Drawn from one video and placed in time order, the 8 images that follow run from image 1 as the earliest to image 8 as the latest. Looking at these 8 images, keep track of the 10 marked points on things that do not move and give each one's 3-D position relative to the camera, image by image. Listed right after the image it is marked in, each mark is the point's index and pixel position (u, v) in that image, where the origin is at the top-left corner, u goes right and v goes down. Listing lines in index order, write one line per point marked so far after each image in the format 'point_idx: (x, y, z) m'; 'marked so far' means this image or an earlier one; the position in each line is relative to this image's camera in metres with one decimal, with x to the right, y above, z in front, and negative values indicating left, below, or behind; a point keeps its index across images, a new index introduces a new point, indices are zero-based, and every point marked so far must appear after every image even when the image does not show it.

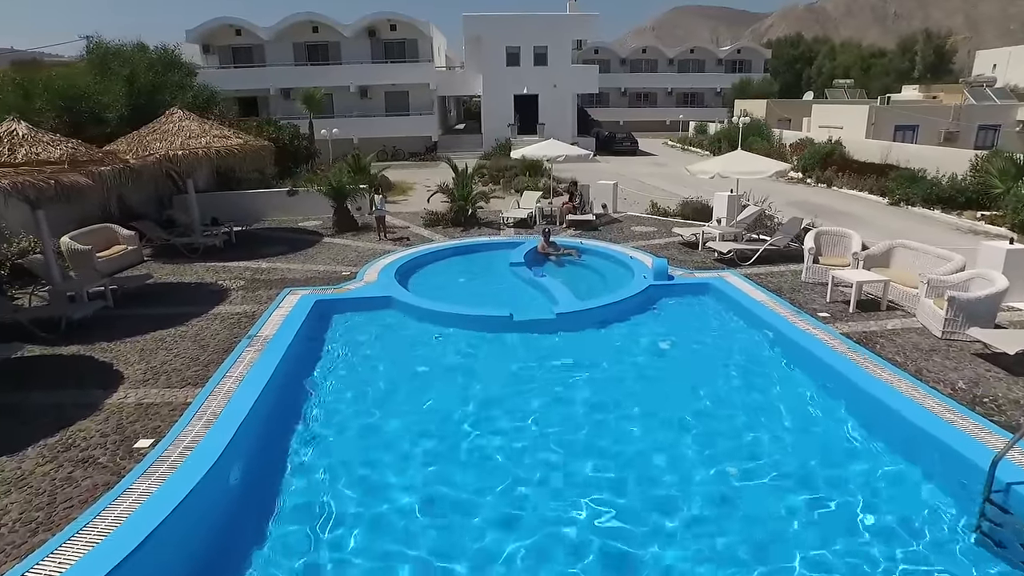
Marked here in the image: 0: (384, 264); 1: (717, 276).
0: (-3.3, +0.5, +13.5) m
1: (+4.8, +0.2, +12.3) m
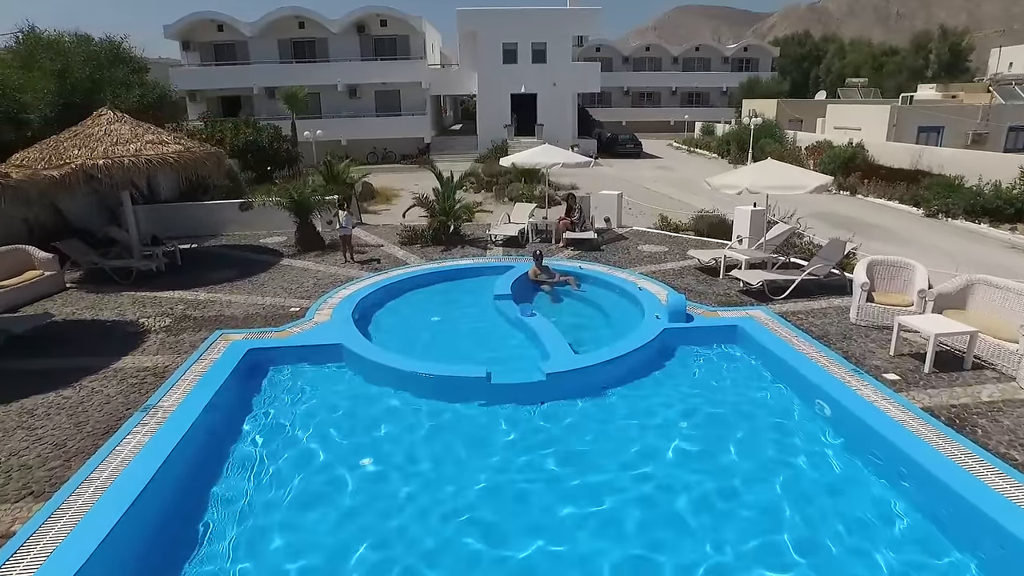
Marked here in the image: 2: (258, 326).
0: (-3.6, -0.2, +11.3) m
1: (+4.4, -0.5, +10.0) m
2: (-4.9, -0.7, +10.1) m
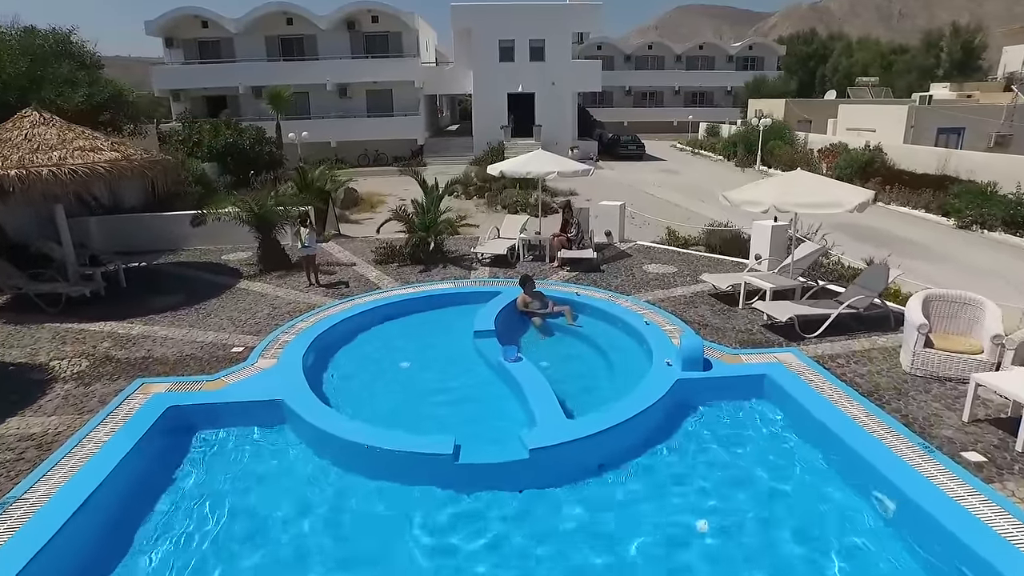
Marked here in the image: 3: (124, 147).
0: (-3.9, -0.9, +9.6) m
1: (+4.1, -1.2, +8.3) m
2: (-5.2, -1.3, +8.5) m
3: (-9.0, +3.3, +12.2) m
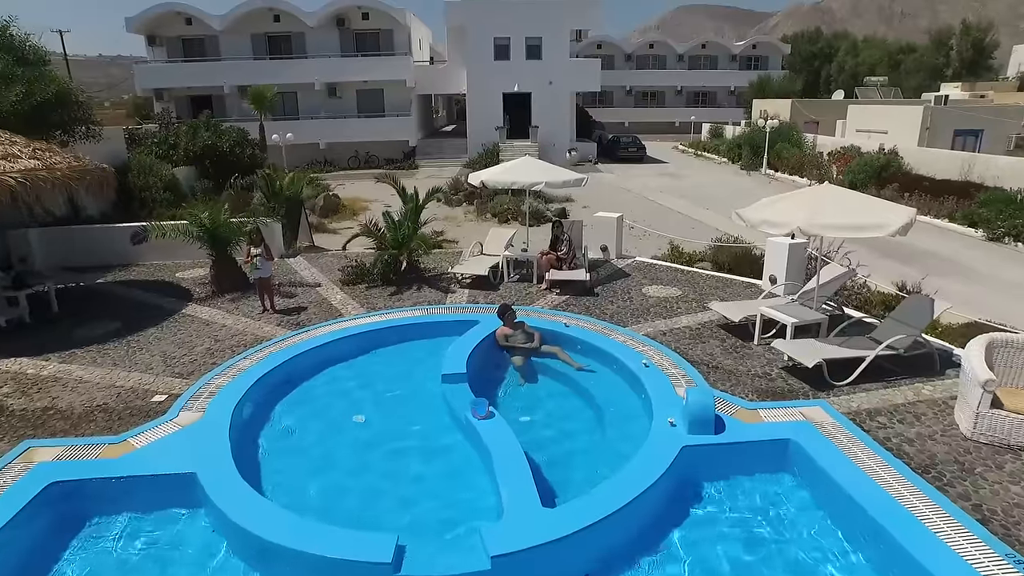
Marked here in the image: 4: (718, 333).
0: (-4.3, -1.4, +8.1) m
1: (+3.8, -1.7, +6.8) m
2: (-5.5, -1.9, +7.0) m
3: (-9.4, +2.7, +10.7) m
4: (+3.7, -0.8, +9.4) m
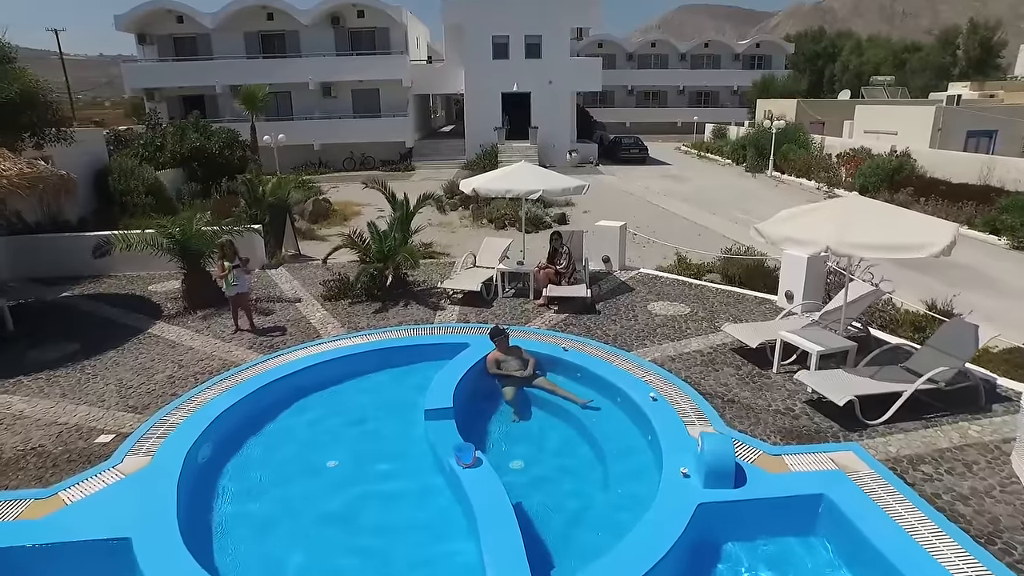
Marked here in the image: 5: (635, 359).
0: (-4.4, -1.7, +7.2) m
1: (+3.6, -2.1, +6.0) m
2: (-5.7, -2.2, +6.1) m
3: (-9.5, +2.4, +9.8) m
4: (+3.6, -1.1, +8.5) m
5: (+2.0, -1.1, +8.5) m
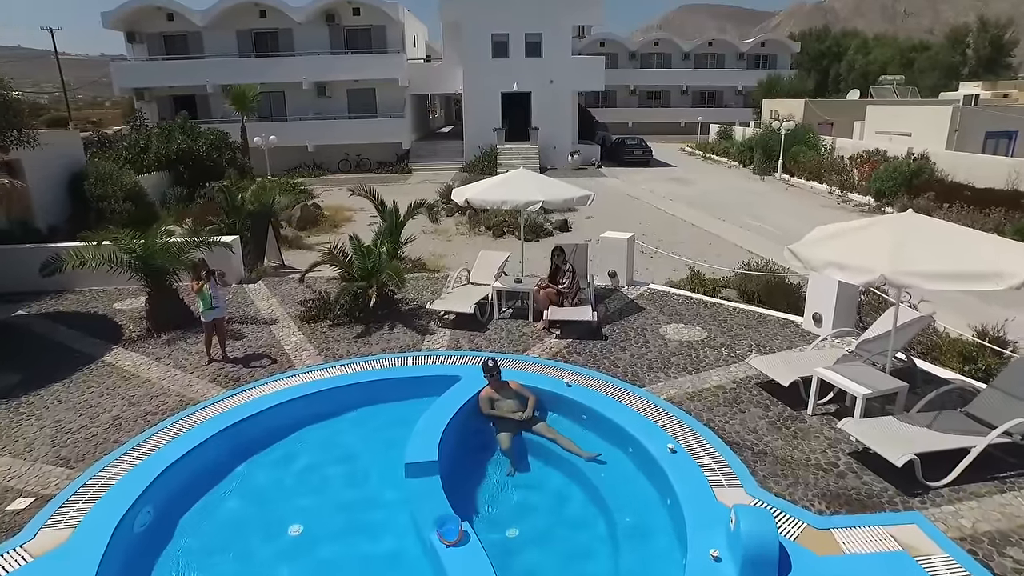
0: (-4.4, -2.1, +6.2) m
1: (+3.6, -2.4, +4.9) m
2: (-5.7, -2.6, +5.1) m
3: (-9.6, +2.0, +8.8) m
4: (+3.5, -1.5, +7.5) m
5: (+1.9, -1.5, +7.4) m
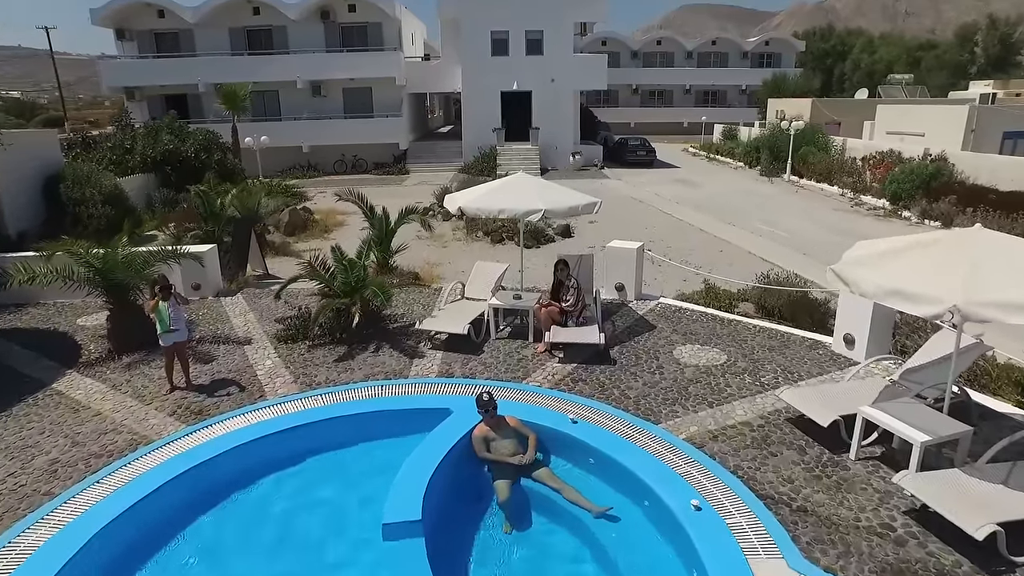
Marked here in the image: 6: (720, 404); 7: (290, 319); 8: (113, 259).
0: (-4.5, -2.4, +5.2) m
1: (+3.5, -2.7, +3.9) m
2: (-5.8, -2.9, +4.1) m
3: (-9.6, +1.7, +7.8) m
4: (+3.5, -1.8, +6.5) m
5: (+1.9, -1.8, +6.5) m
6: (+2.9, -1.6, +7.3) m
7: (-4.0, -0.5, +9.6) m
8: (-6.6, +0.5, +8.7) m
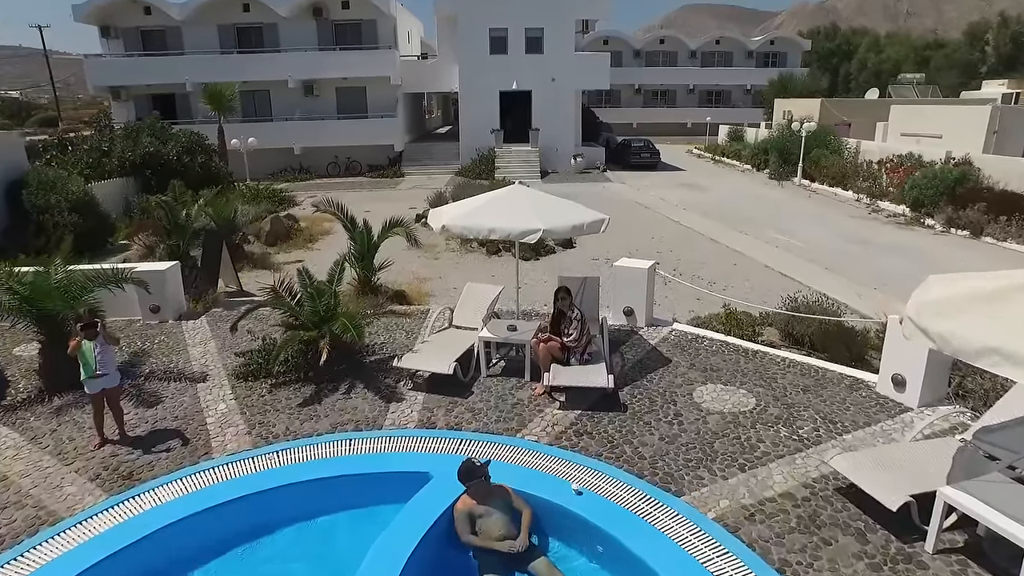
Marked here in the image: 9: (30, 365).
0: (-4.6, -2.9, +4.0) m
1: (+3.4, -3.2, +2.7) m
2: (-5.9, -3.3, +2.9) m
3: (-9.7, +1.3, +6.6) m
4: (+3.4, -2.3, +5.3) m
5: (+1.8, -2.3, +5.3) m
6: (+2.8, -2.0, +6.0) m
7: (-4.1, -1.0, +8.3) m
8: (-6.7, 0.0, +7.5) m
9: (-7.9, -1.3, +8.6) m
